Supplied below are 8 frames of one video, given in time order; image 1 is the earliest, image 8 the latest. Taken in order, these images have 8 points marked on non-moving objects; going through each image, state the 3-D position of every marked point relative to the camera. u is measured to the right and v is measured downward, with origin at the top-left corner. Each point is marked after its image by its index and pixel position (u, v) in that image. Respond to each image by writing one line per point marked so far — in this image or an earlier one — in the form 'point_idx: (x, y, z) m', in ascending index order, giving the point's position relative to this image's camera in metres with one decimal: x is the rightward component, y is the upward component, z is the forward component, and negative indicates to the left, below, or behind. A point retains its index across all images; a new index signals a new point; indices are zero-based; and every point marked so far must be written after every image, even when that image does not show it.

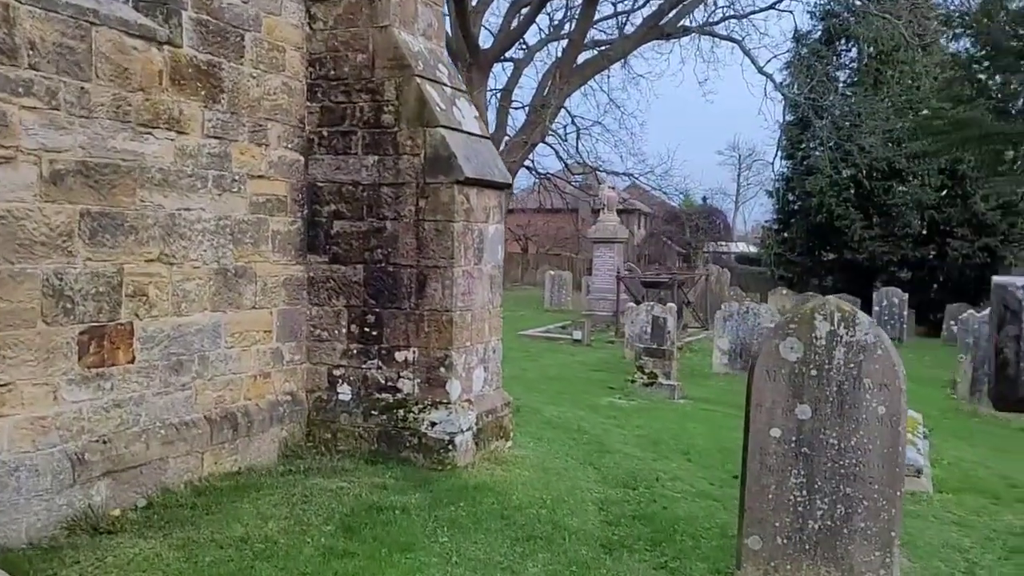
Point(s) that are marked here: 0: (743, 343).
0: (+3.3, -0.8, +12.4) m
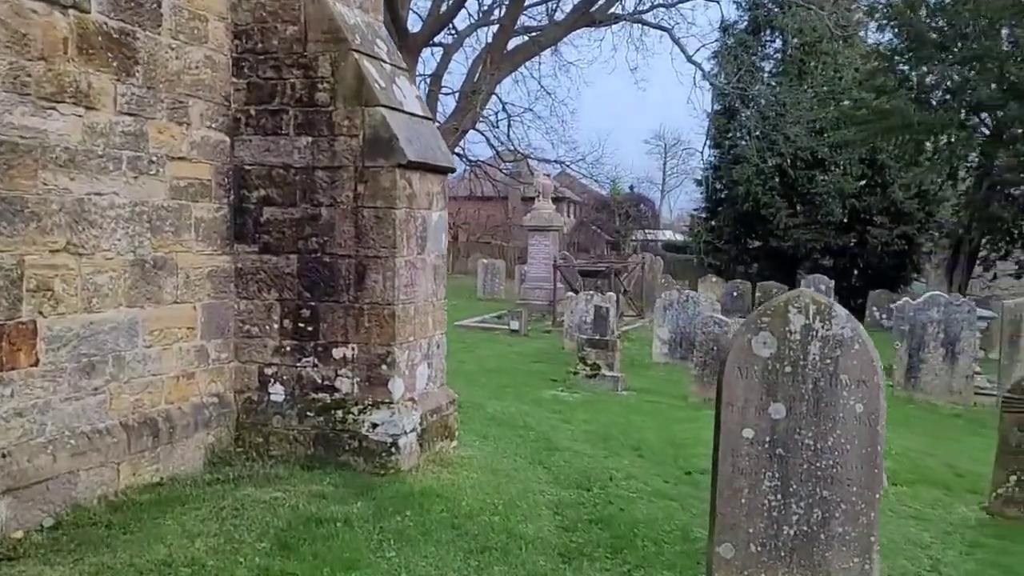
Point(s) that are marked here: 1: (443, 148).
0: (+2.4, -0.6, +12.3) m
1: (-0.5, +1.0, +6.3) m
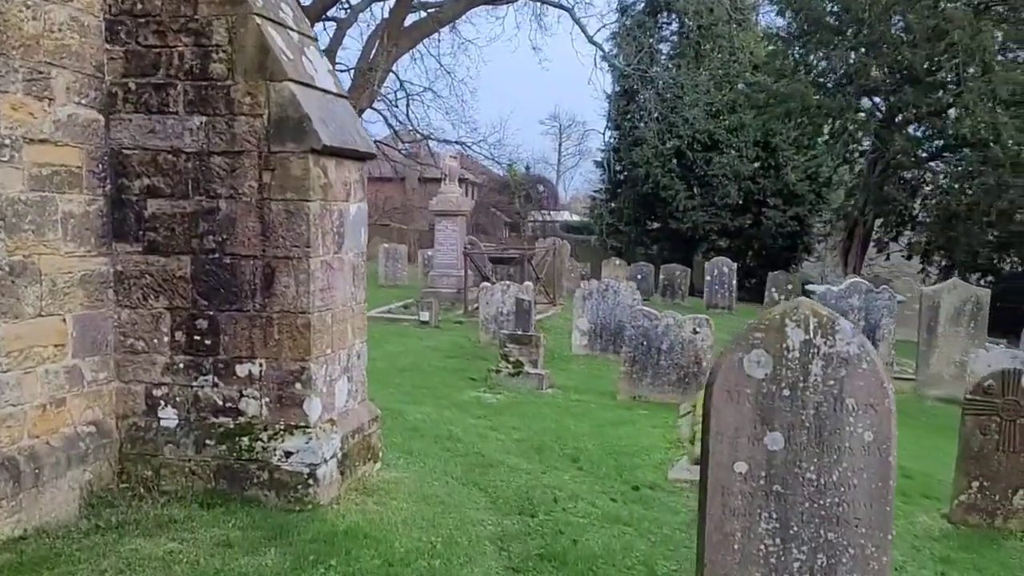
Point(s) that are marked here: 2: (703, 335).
0: (+1.2, -0.5, +11.8) m
1: (-1.0, +1.0, +5.5) m
2: (+2.0, -0.5, +8.9) m
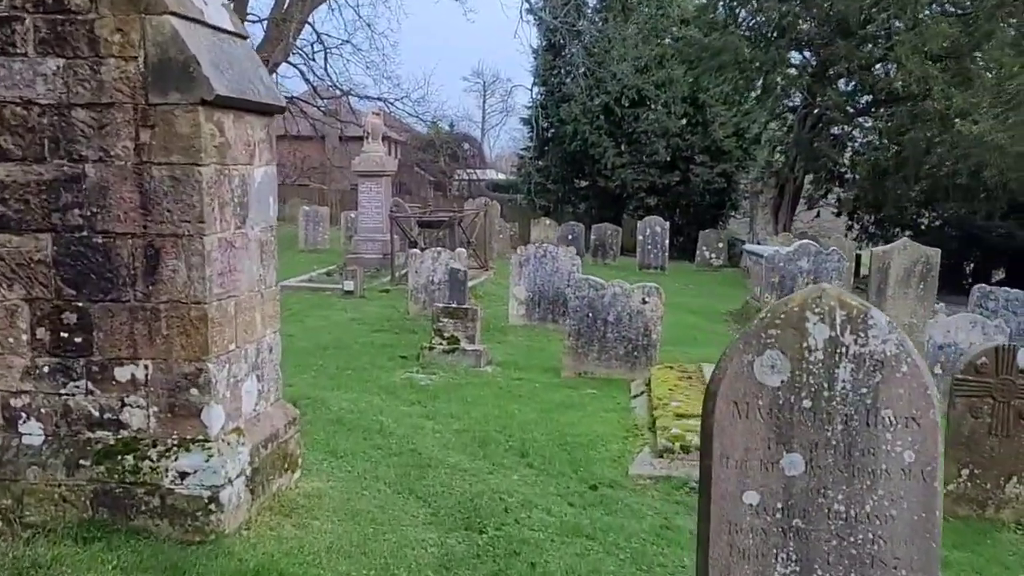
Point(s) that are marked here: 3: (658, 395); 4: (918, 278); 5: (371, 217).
0: (+0.4, 0.0, +11.1) m
1: (-1.3, +1.1, +4.6) m
2: (+1.4, -0.2, +8.3) m
3: (+1.1, -0.8, +6.5) m
4: (+4.8, +0.1, +10.1) m
5: (-2.8, +1.4, +17.2) m
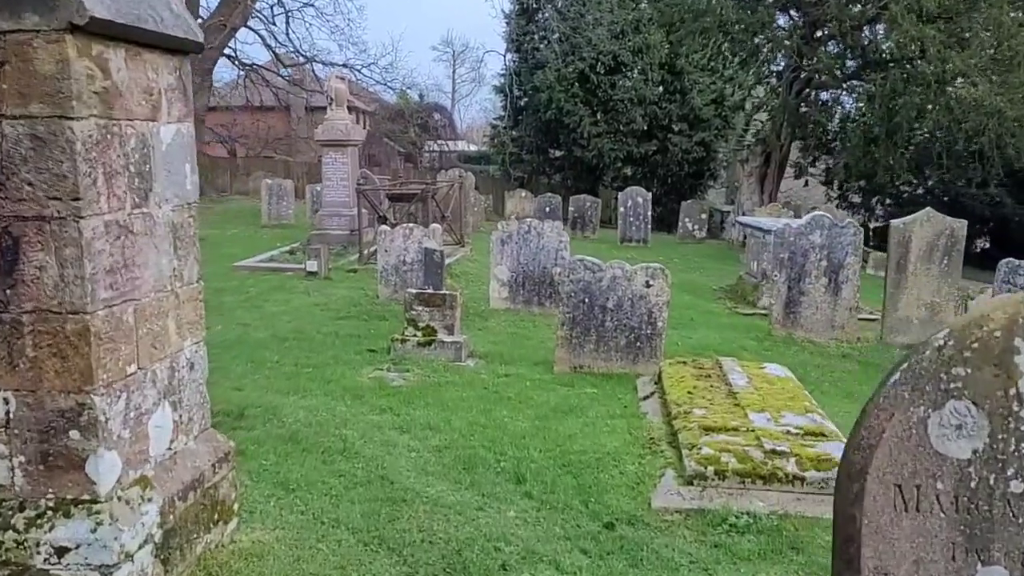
0: (+0.1, +0.2, +10.0) m
1: (-1.3, +1.1, +3.4) m
2: (+1.2, 0.0, +7.2) m
3: (+1.0, -0.7, +5.5) m
4: (+4.6, +0.4, +9.1) m
5: (-3.3, +1.8, +15.9) m
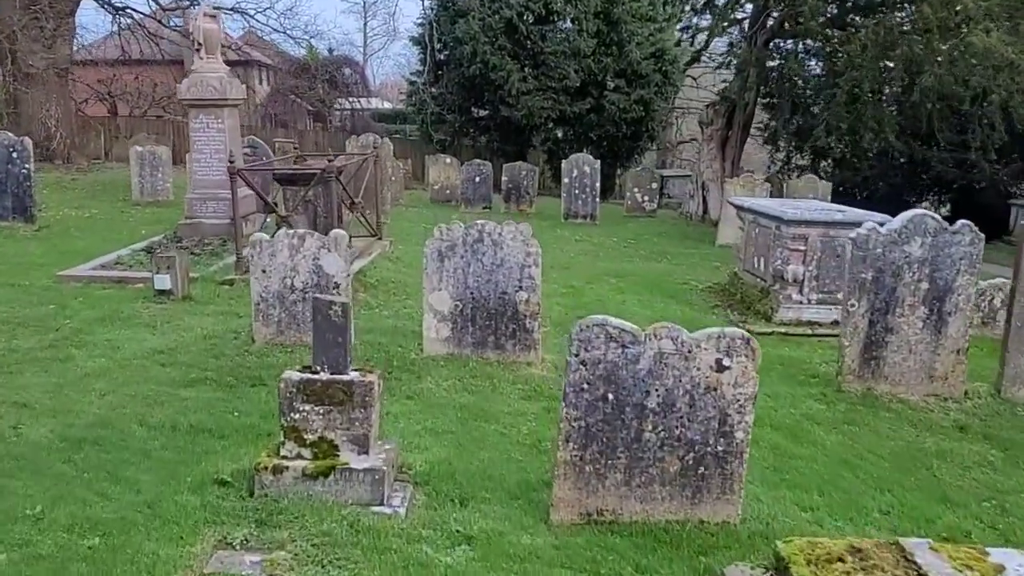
0: (-0.3, -0.1, +6.7) m
1: (-1.2, +0.5, -0.1) m
2: (+1.1, -0.4, +4.0) m
3: (+1.0, -1.2, +2.3) m
4: (+4.2, +0.1, +6.2) m
5: (-4.3, +1.7, +12.1) m
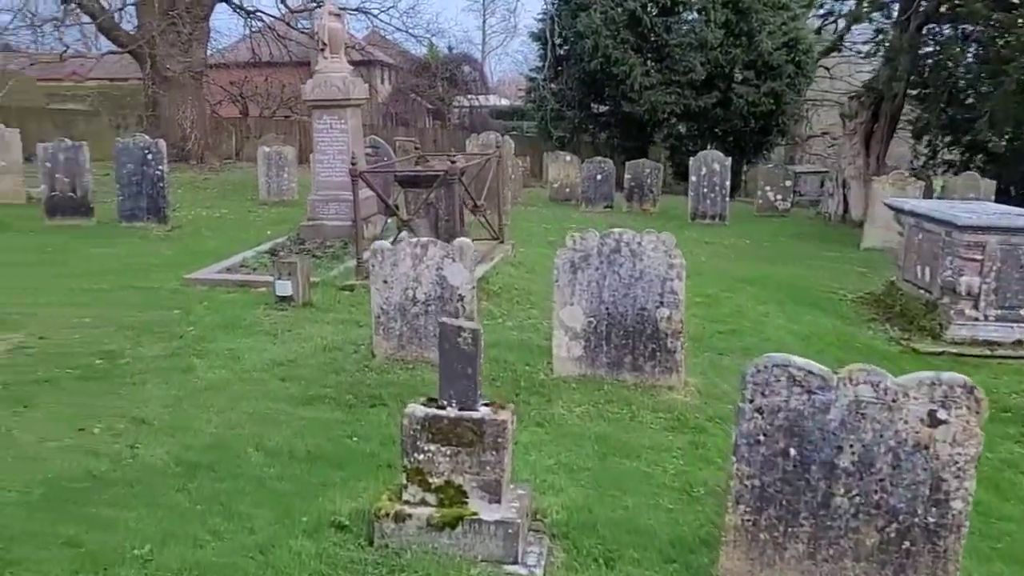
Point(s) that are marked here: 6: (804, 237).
0: (+0.7, -0.2, +6.0) m
1: (-1.0, +0.4, -0.5) m
2: (+1.7, -0.5, +3.2) m
3: (+1.4, -1.3, +1.5) m
4: (+5.1, 0.0, +5.0) m
5: (-2.5, +1.7, +12.0) m
6: (+5.6, +1.0, +16.5) m
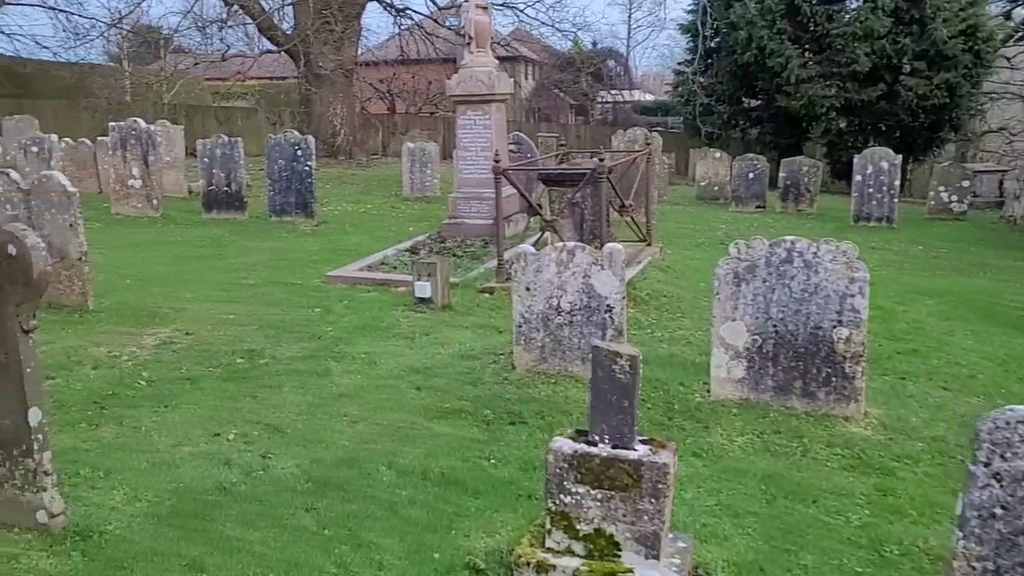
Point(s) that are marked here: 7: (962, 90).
0: (+1.7, -0.3, +5.3) m
1: (-1.1, +0.3, -0.9) m
2: (+2.2, -0.7, +2.4) m
3: (+1.6, -1.5, +0.8) m
4: (+5.8, -0.2, +3.6) m
5: (-0.5, +1.7, +11.7) m
6: (+8.2, +0.8, +14.9) m
7: (+10.6, +4.6, +20.0) m
